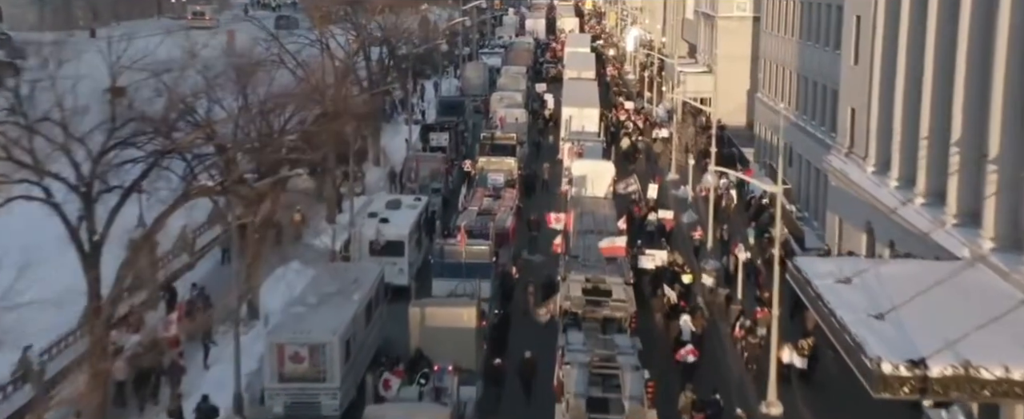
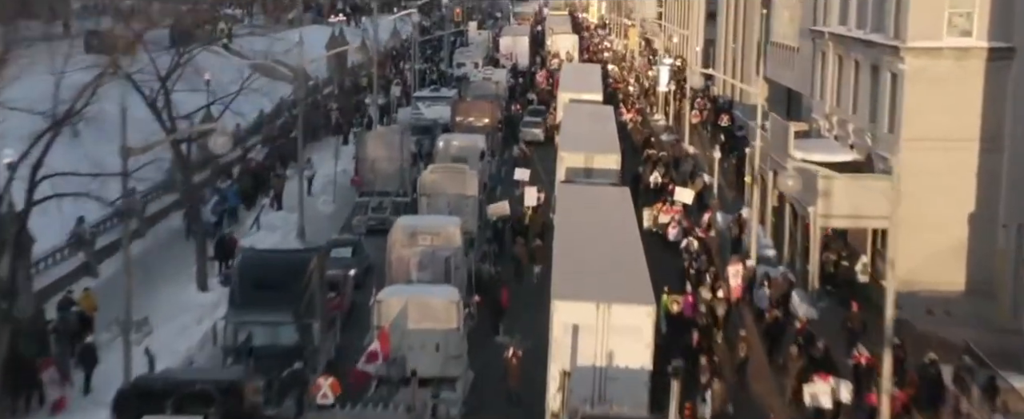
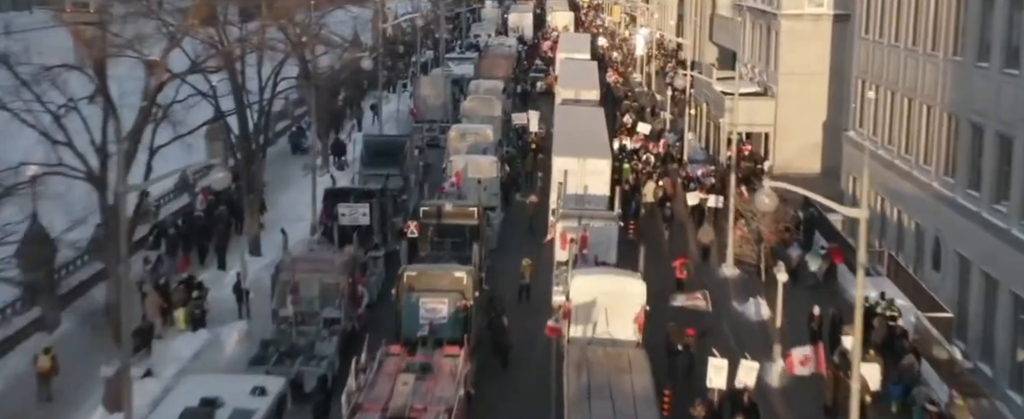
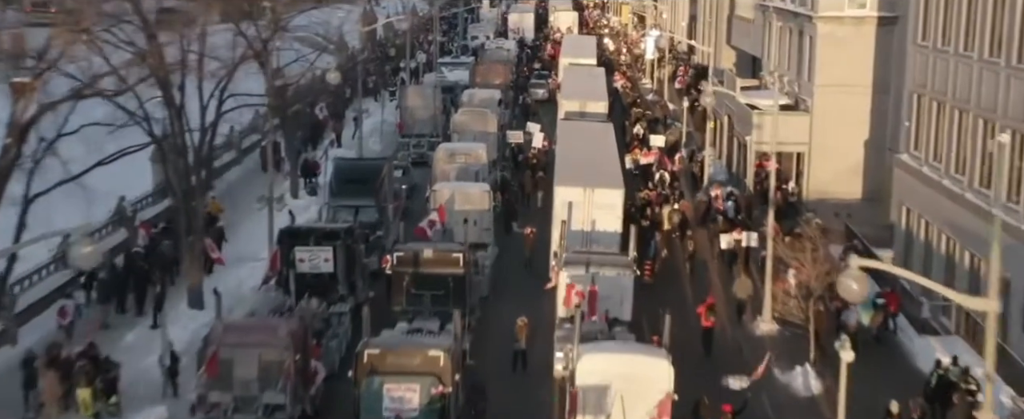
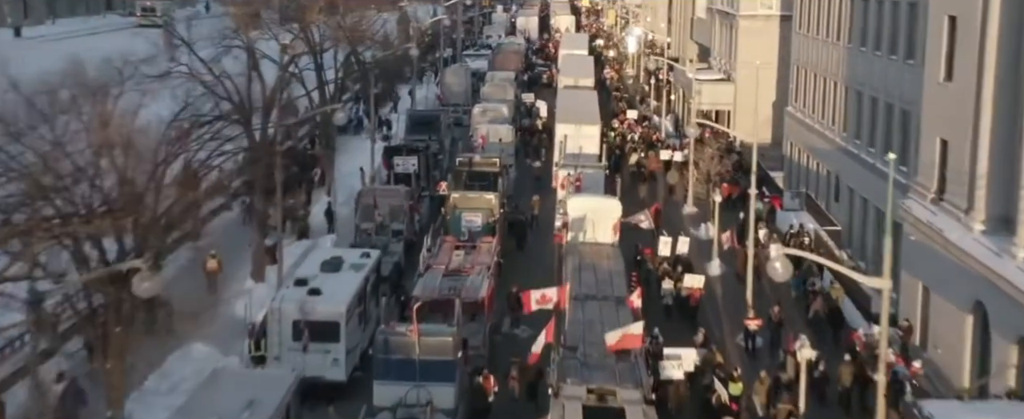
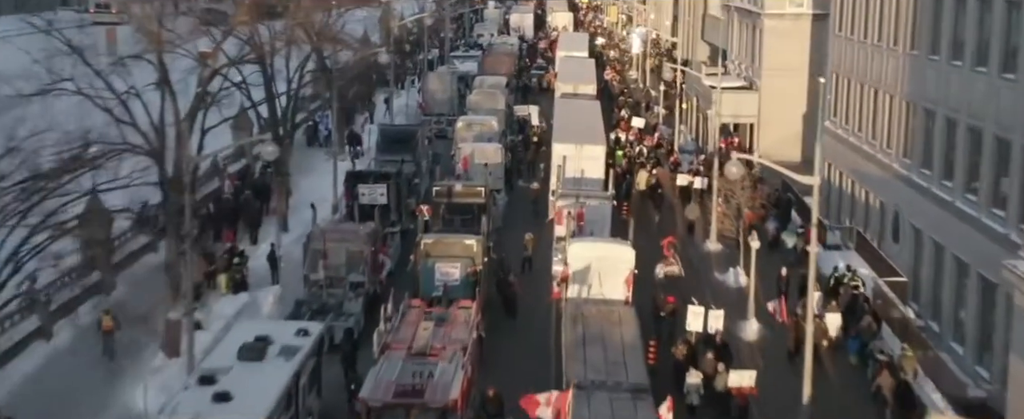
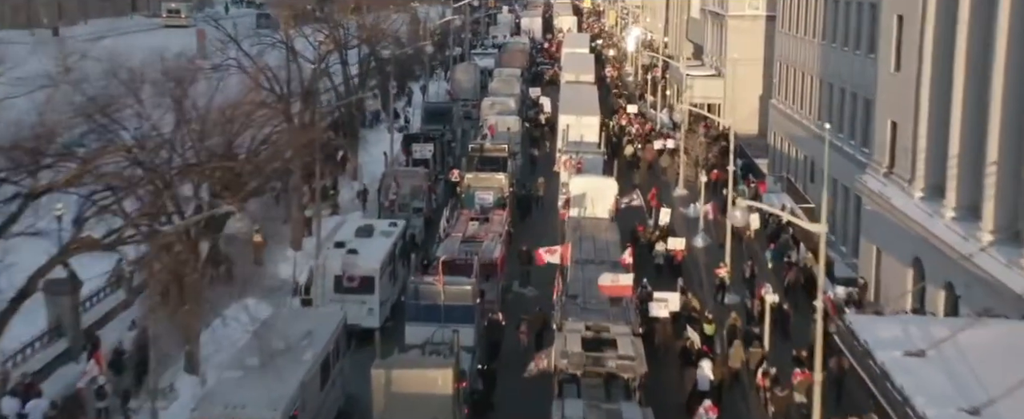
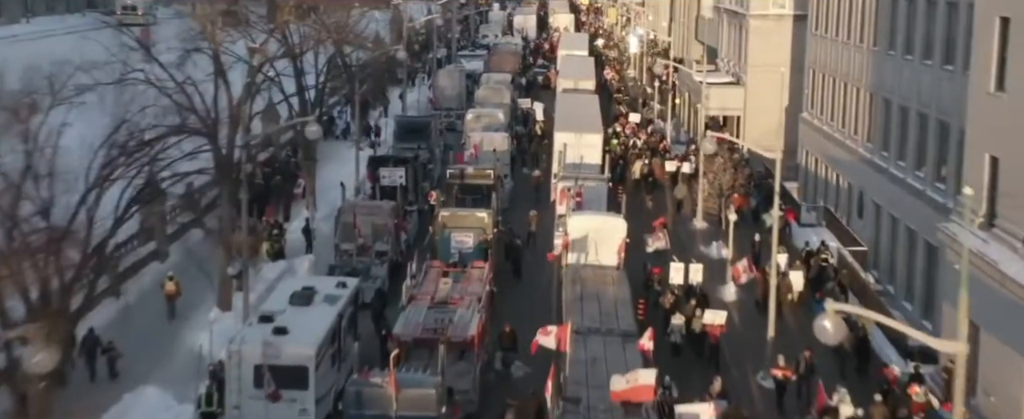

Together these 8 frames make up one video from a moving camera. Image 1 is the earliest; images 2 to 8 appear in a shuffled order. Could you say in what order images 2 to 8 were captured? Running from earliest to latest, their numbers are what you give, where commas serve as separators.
7, 5, 8, 6, 3, 4, 2
